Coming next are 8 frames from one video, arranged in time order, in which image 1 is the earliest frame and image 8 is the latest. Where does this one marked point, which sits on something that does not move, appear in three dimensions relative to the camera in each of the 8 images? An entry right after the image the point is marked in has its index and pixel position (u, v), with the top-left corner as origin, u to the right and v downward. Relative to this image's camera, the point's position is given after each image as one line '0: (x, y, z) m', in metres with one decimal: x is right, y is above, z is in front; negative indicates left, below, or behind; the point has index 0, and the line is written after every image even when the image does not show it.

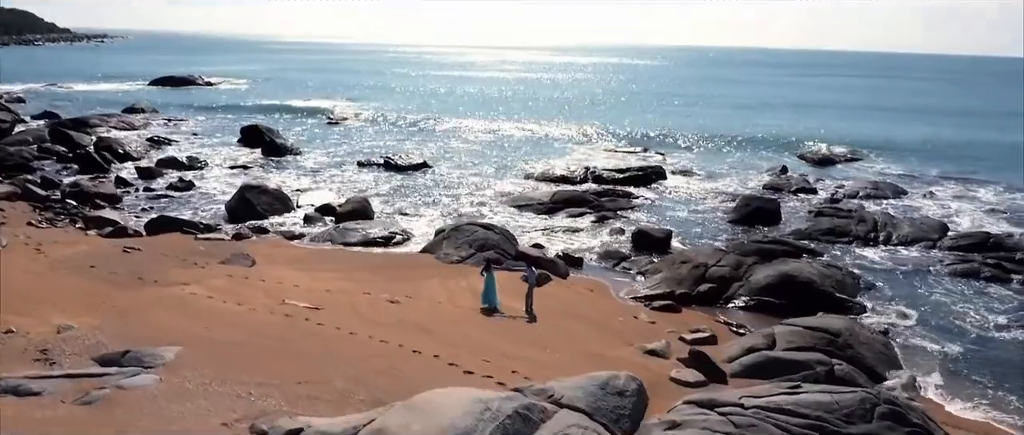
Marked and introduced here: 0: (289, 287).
0: (-4.2, -1.3, +15.2) m
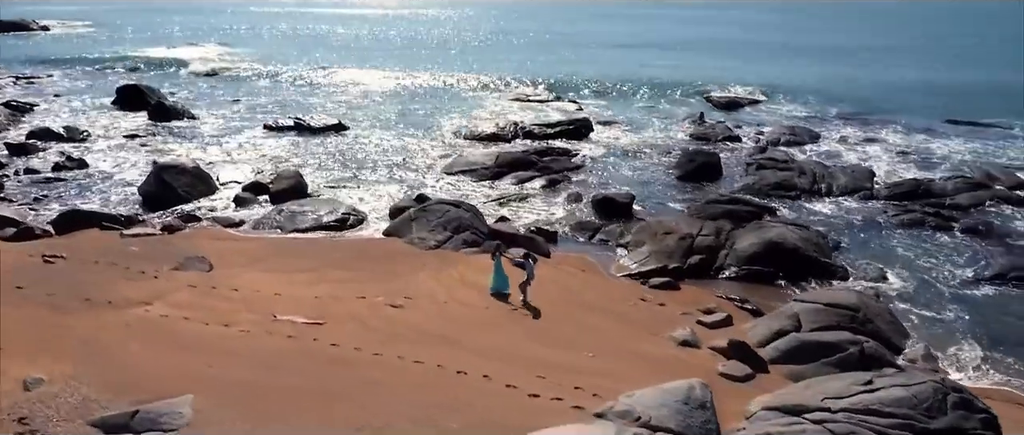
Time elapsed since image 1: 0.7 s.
0: (-4.1, -1.3, +13.4) m
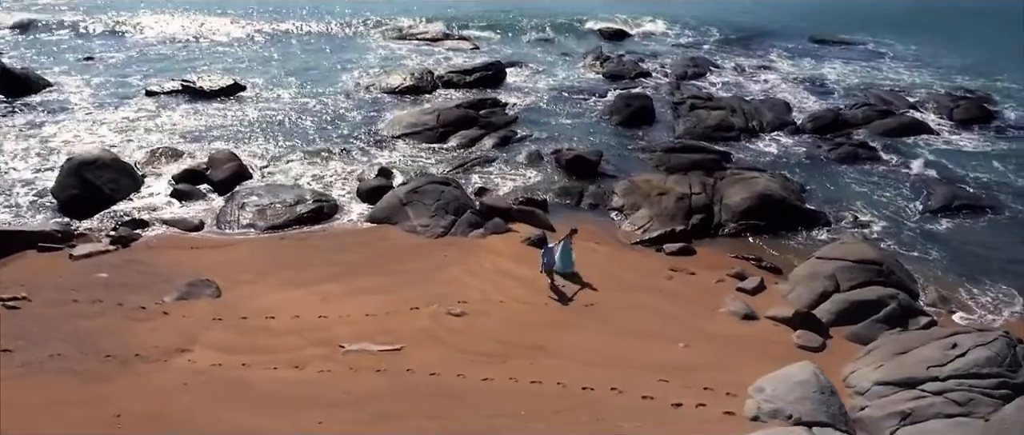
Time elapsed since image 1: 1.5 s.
0: (-3.0, -1.6, +12.2) m
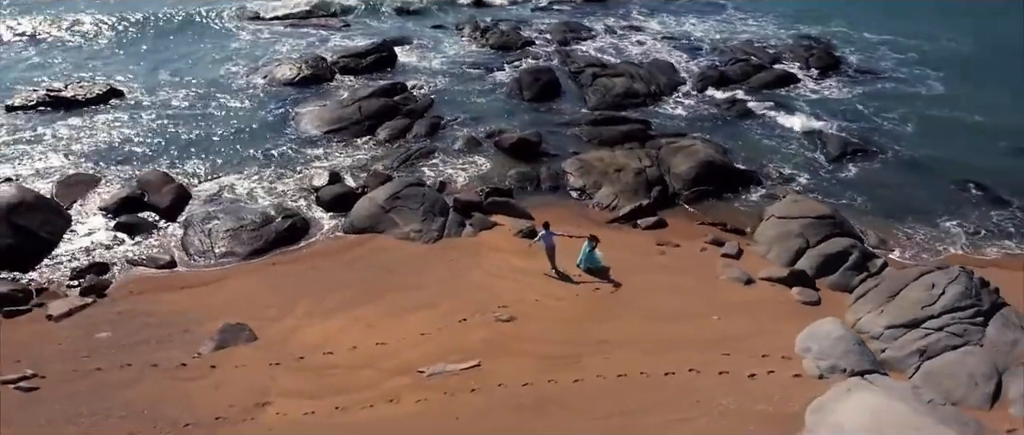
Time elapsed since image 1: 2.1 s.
0: (-2.1, -2.0, +12.1) m
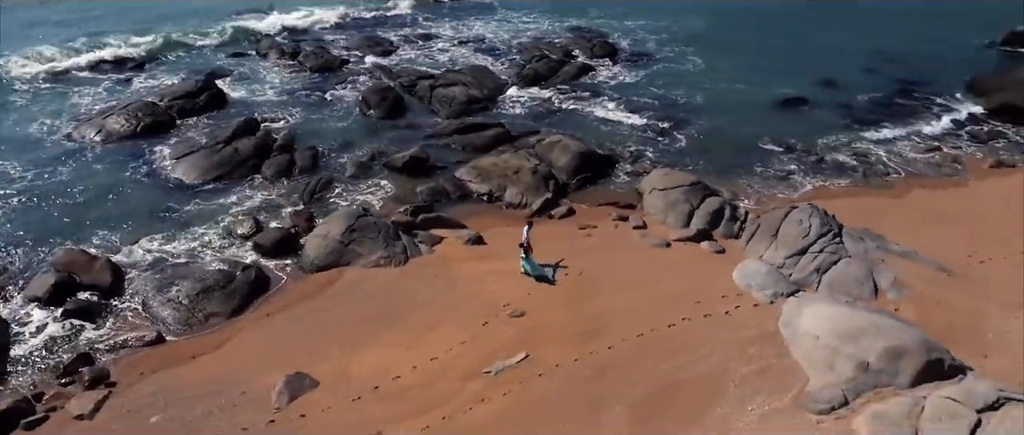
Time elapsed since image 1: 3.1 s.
0: (-1.4, -2.5, +13.7) m
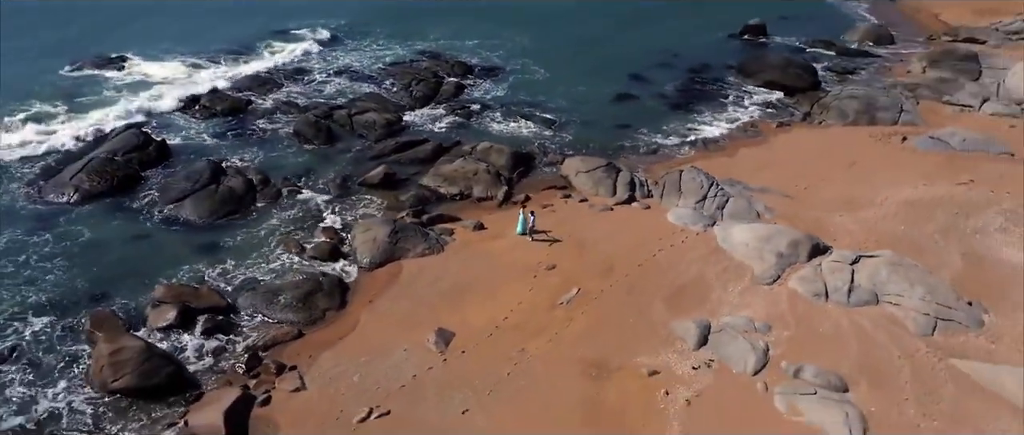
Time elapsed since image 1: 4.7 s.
0: (+0.2, -2.2, +19.5) m
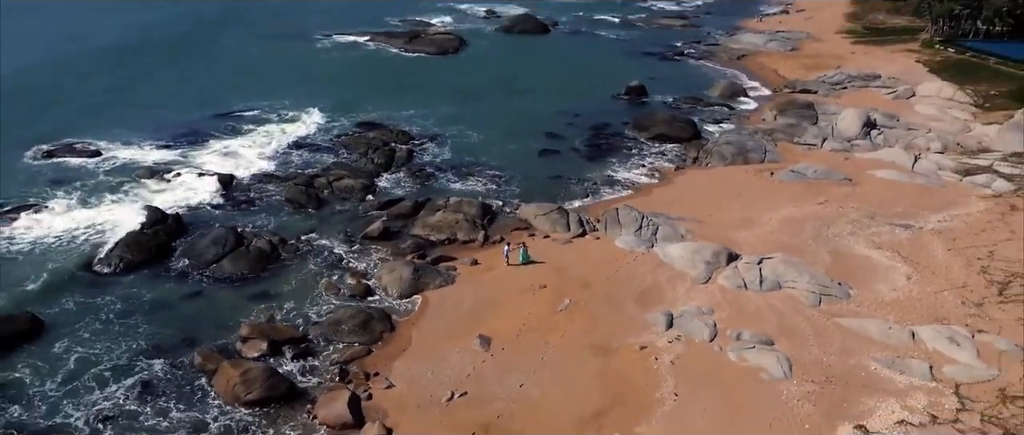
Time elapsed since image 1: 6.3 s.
0: (+0.6, -3.2, +25.9) m
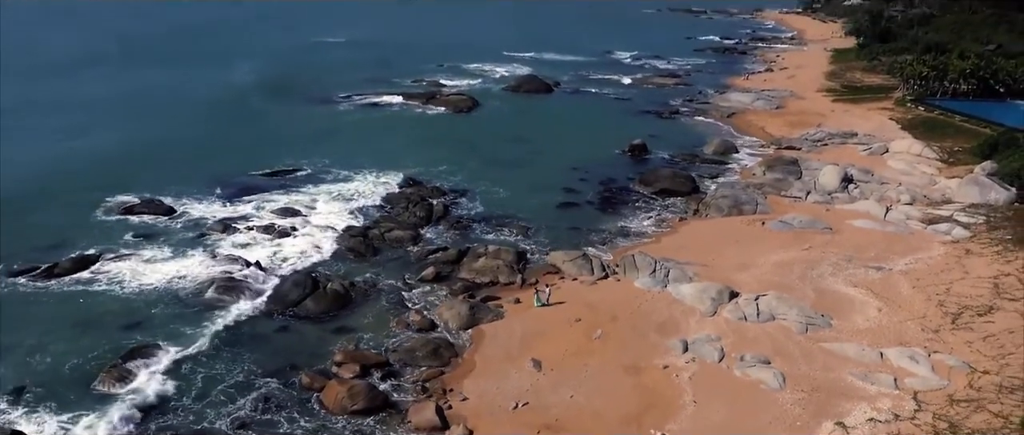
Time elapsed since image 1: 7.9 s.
0: (+2.3, -5.0, +31.6) m
